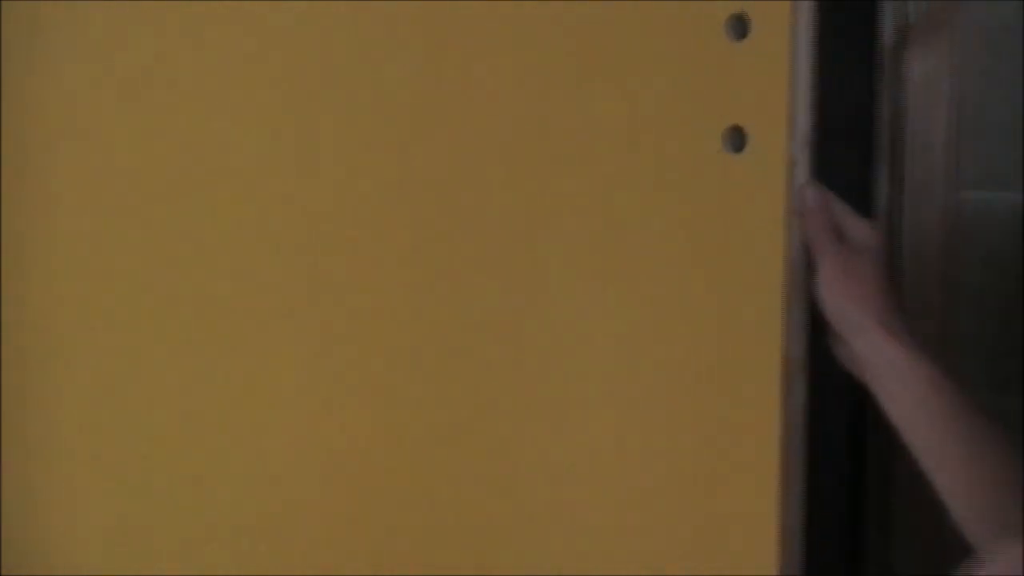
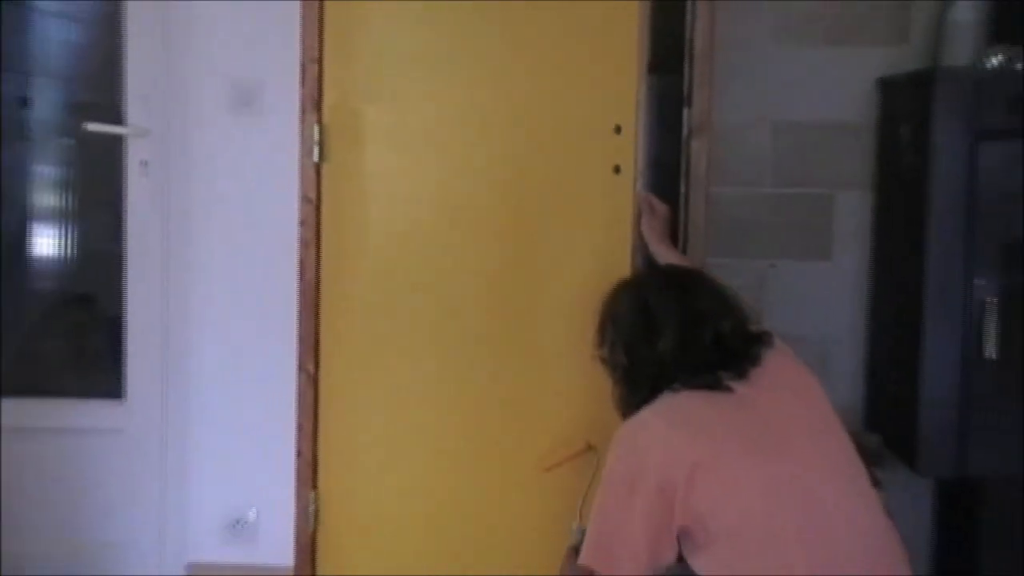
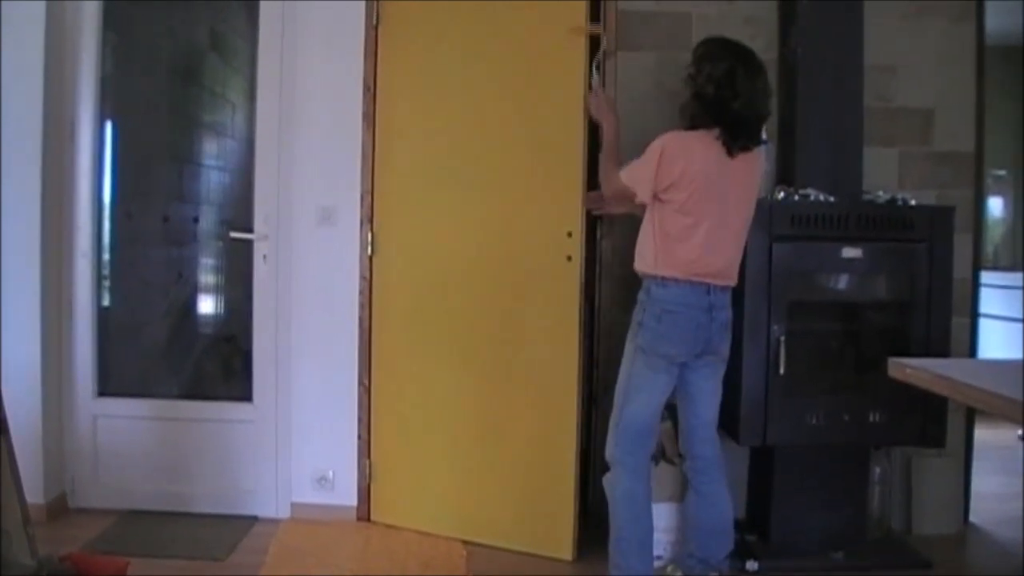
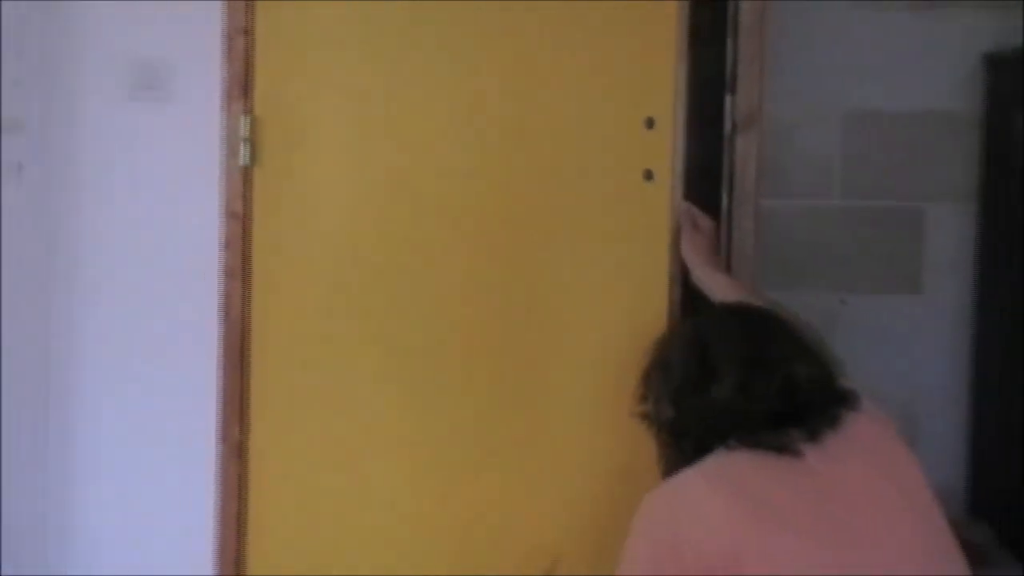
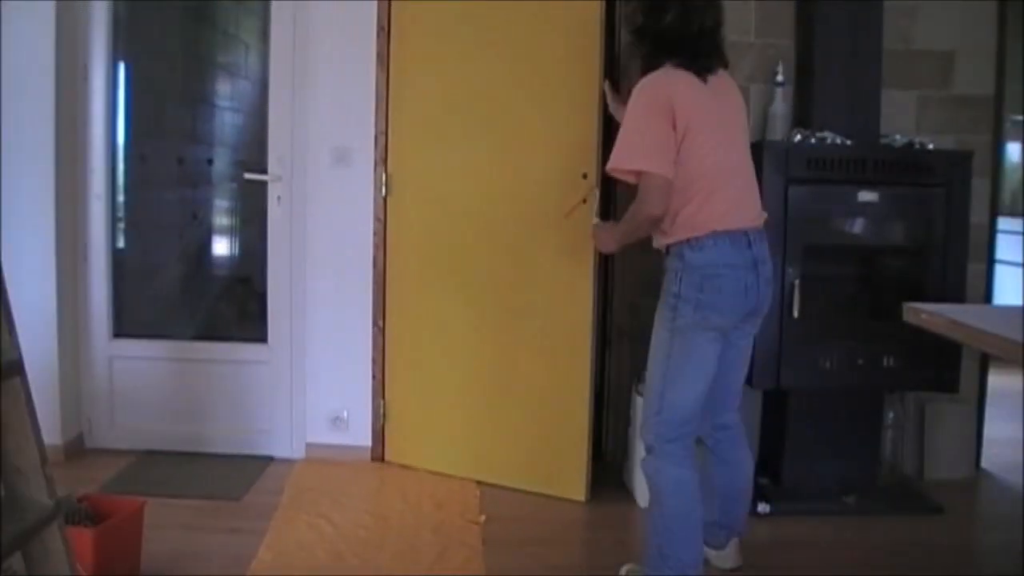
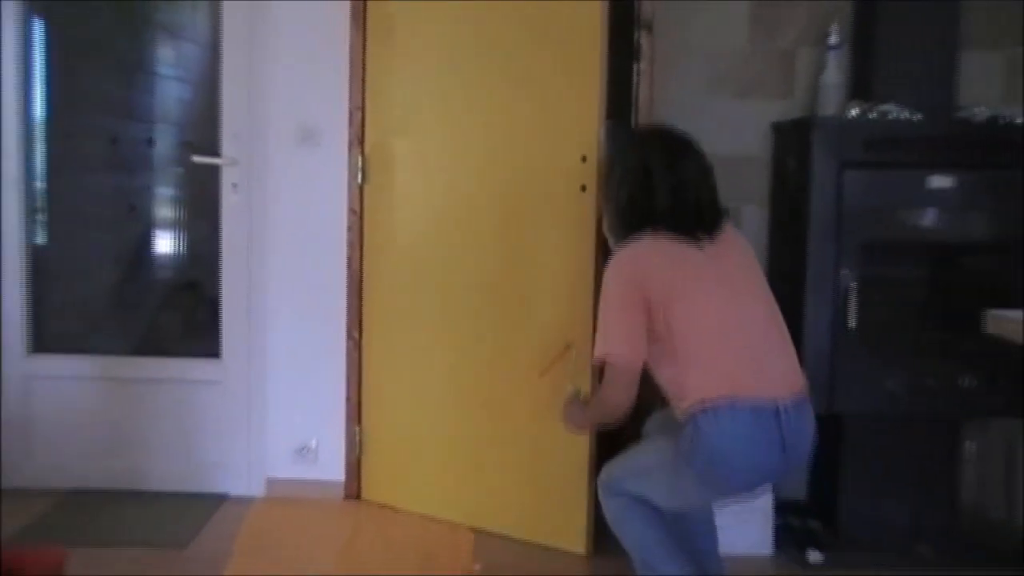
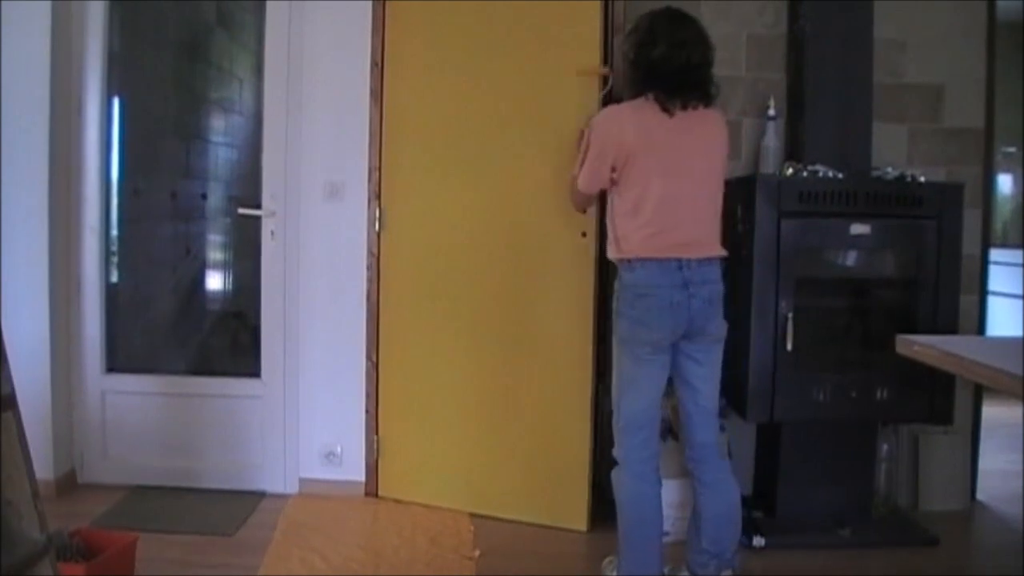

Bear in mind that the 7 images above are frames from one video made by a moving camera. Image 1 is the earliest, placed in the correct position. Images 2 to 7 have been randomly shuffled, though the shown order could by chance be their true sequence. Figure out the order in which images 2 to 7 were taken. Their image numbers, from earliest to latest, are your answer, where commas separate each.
4, 2, 6, 5, 7, 3
